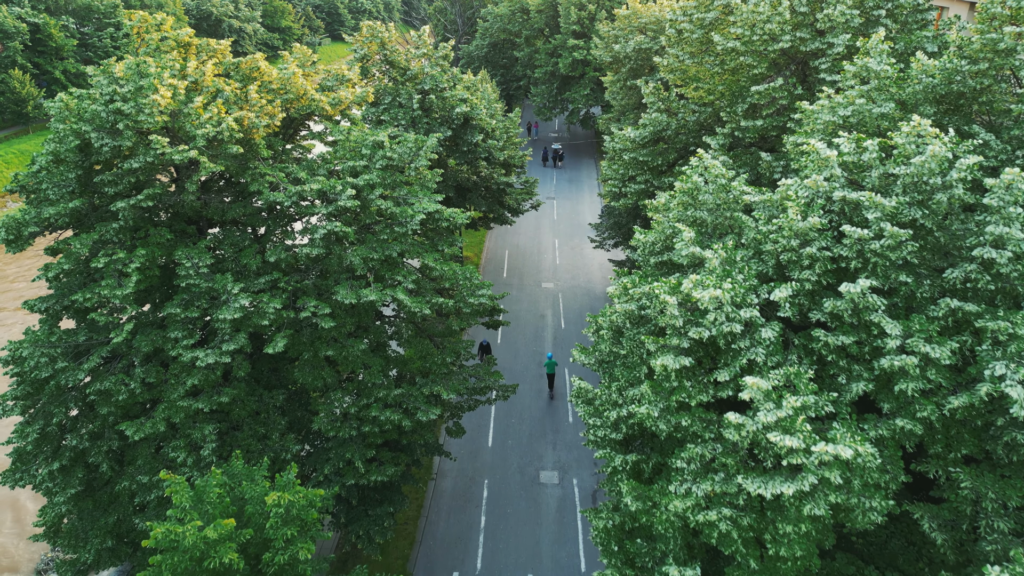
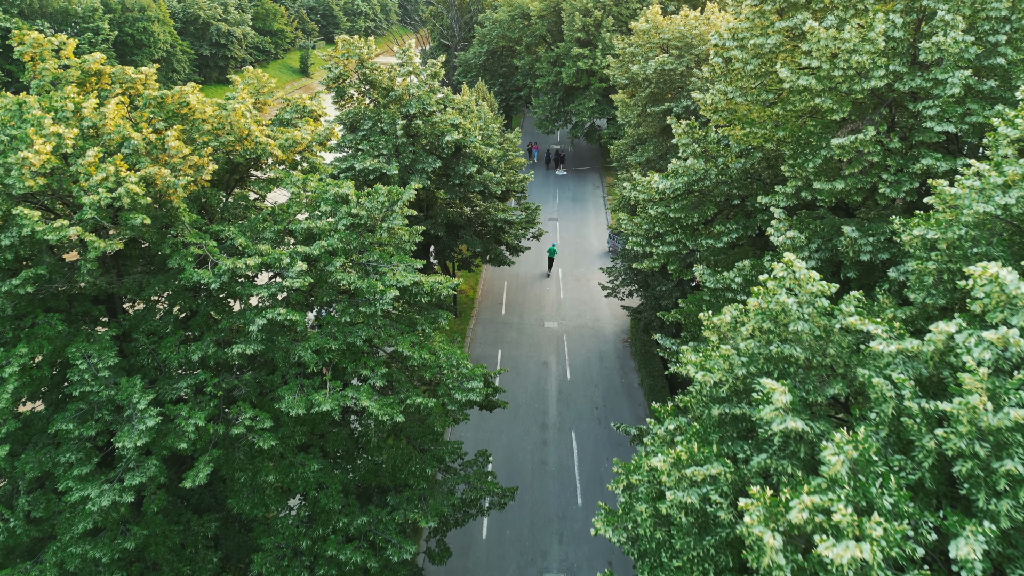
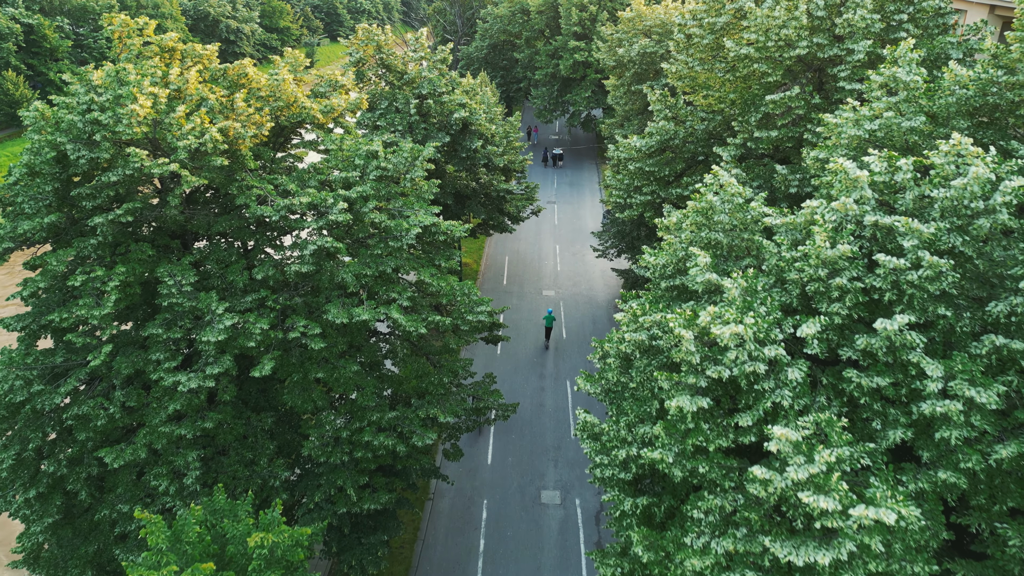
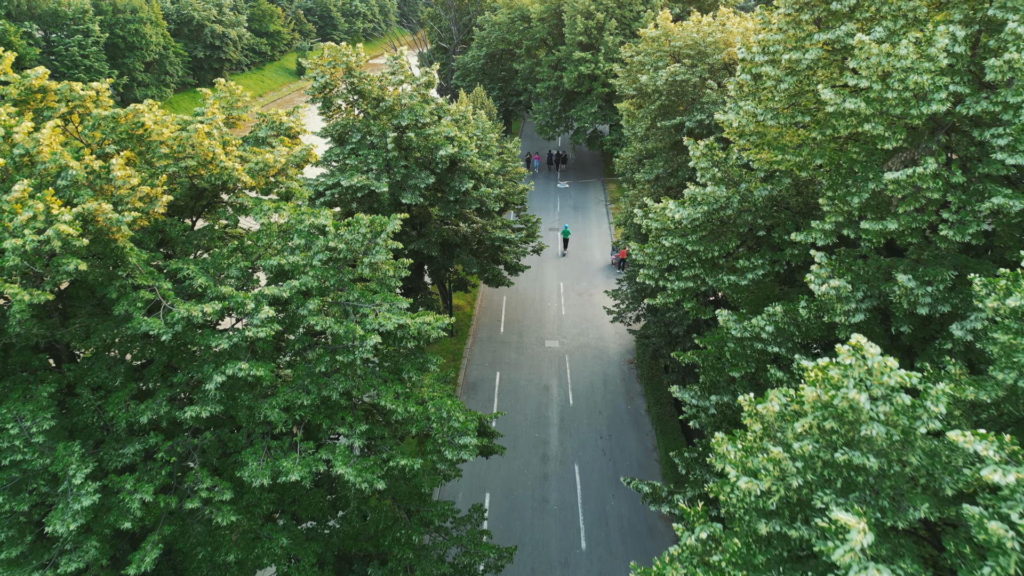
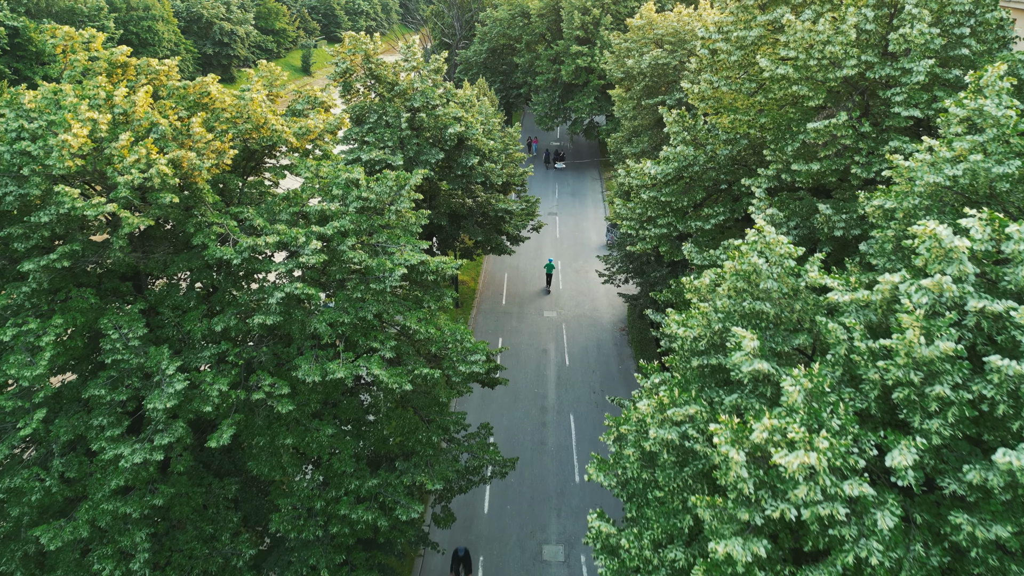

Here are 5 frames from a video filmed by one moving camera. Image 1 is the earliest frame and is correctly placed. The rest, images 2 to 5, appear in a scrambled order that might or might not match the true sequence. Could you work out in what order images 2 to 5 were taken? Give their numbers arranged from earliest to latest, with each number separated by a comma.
3, 5, 2, 4
